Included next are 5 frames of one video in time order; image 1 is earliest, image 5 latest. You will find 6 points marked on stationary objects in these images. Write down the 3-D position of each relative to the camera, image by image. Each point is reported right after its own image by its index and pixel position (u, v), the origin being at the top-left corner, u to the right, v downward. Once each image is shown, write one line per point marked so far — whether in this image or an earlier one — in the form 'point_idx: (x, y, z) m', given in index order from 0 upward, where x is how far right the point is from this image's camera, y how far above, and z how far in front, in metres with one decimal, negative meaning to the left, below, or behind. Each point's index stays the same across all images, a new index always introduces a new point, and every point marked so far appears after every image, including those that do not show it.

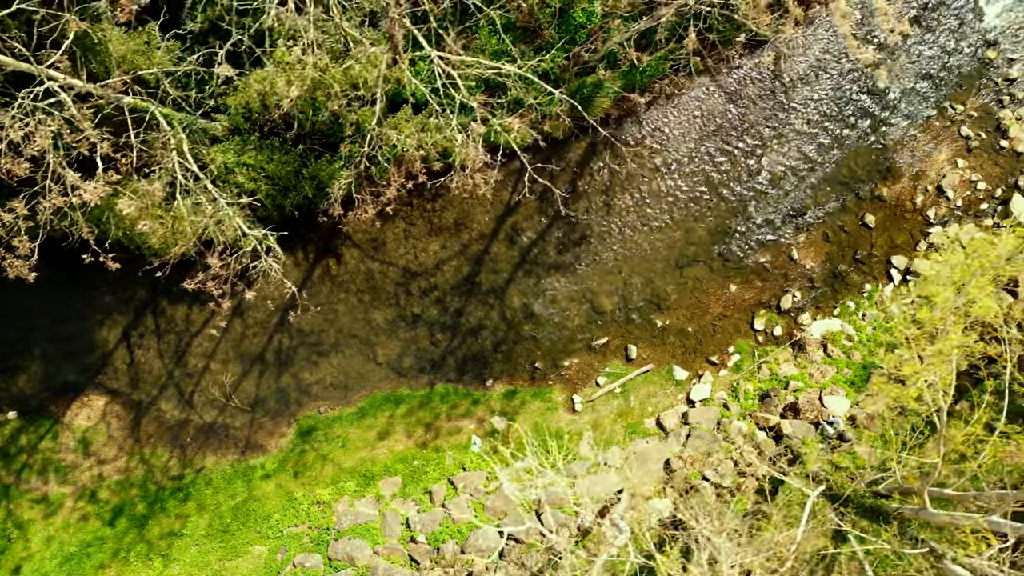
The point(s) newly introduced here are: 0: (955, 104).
0: (+4.1, +1.7, +9.2) m
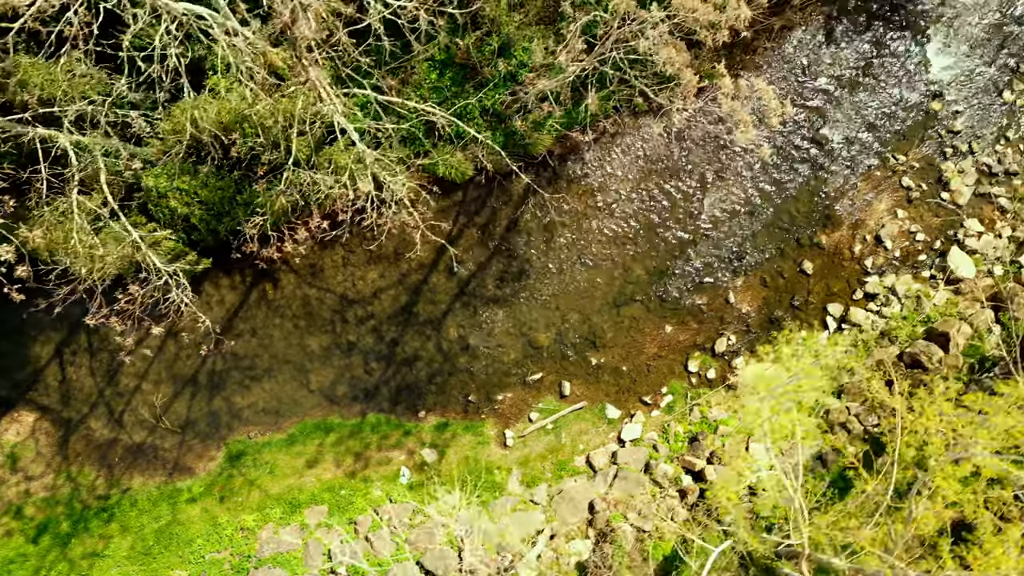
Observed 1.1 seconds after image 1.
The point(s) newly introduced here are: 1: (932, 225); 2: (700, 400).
0: (+3.6, +1.3, +9.2) m
1: (+3.9, +0.6, +9.2) m
2: (+1.7, -1.0, +9.1) m
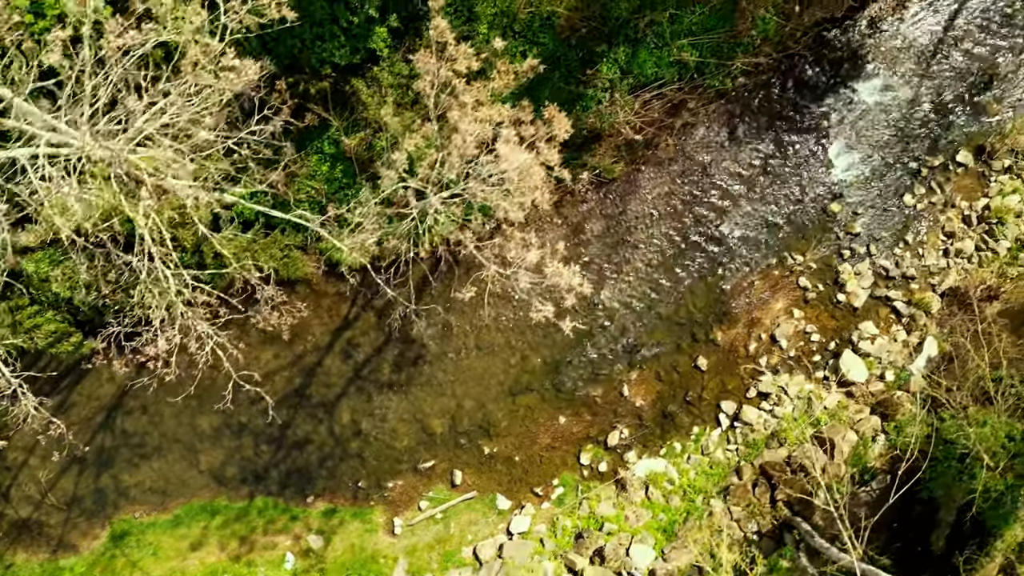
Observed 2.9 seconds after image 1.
0: (+2.7, +0.3, +9.3) m
1: (+2.9, -0.3, +9.2) m
2: (+0.7, -1.9, +9.1) m
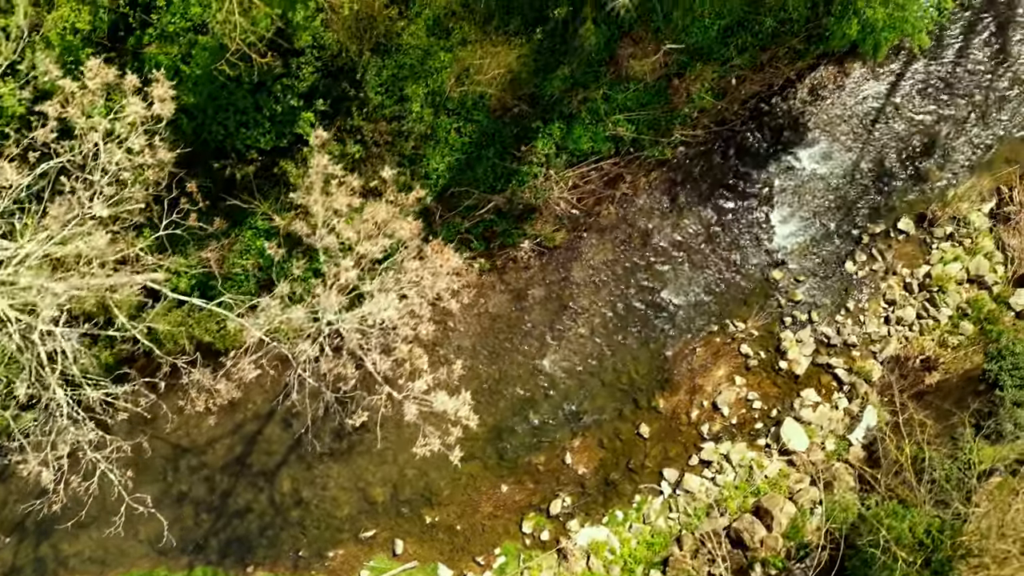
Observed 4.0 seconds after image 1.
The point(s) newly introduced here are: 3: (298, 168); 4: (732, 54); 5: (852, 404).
0: (+2.1, -0.3, +9.3) m
1: (+2.4, -1.0, +9.2) m
2: (+0.2, -2.5, +9.1) m
3: (-1.6, +0.9, +7.7) m
4: (+1.9, +2.0, +8.4) m
5: (+3.1, -1.1, +9.1) m
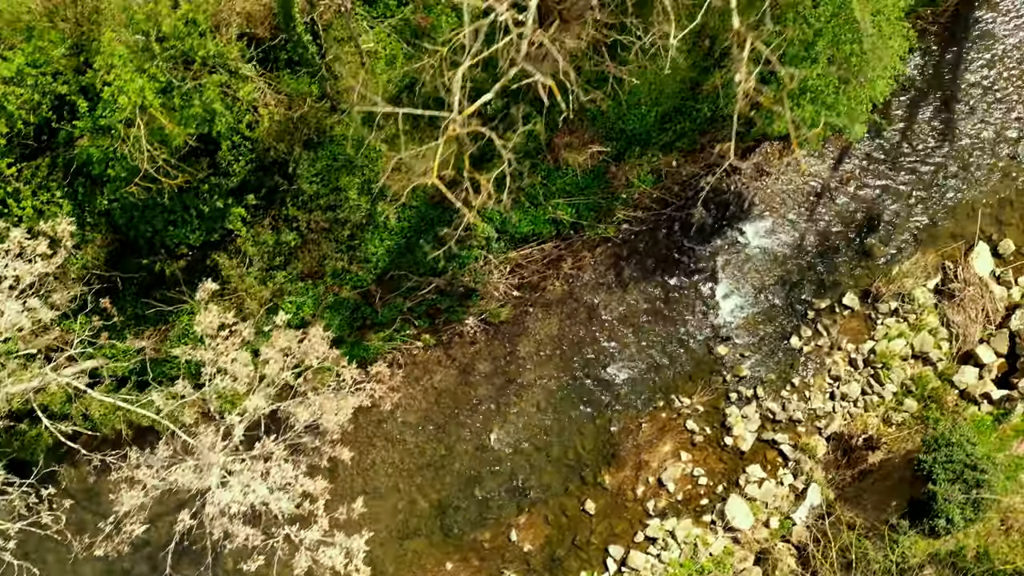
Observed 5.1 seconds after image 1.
0: (+1.6, -1.0, +9.3) m
1: (+1.9, -1.7, +9.2) m
2: (-0.3, -3.2, +9.0) m
3: (-2.1, +0.2, +7.7) m
4: (+1.4, +1.3, +8.5) m
5: (+2.6, -1.8, +9.1) m
